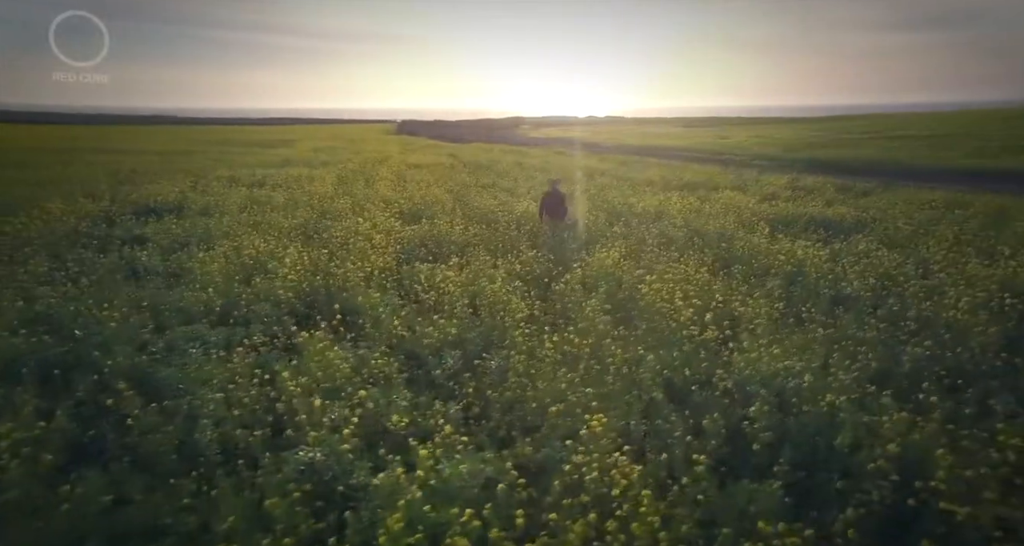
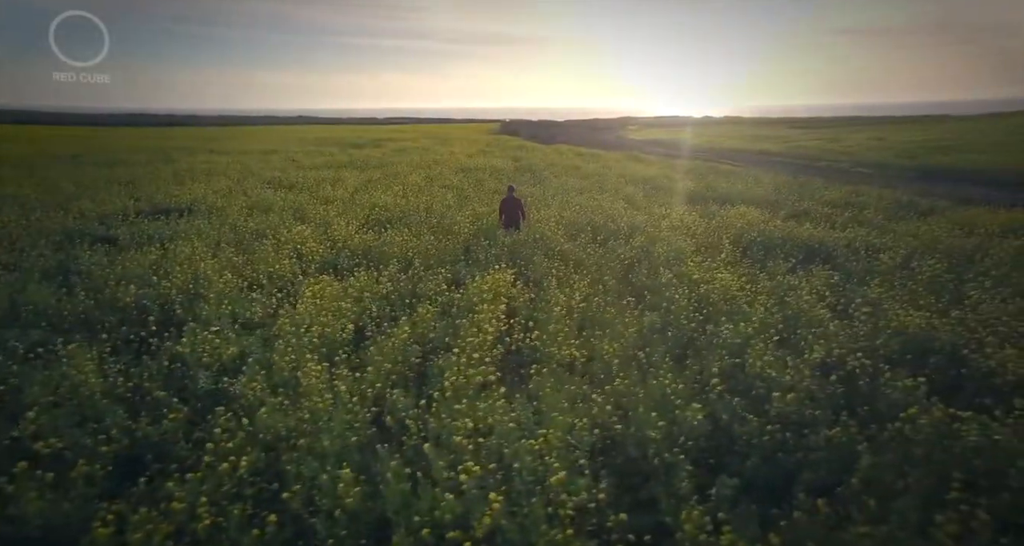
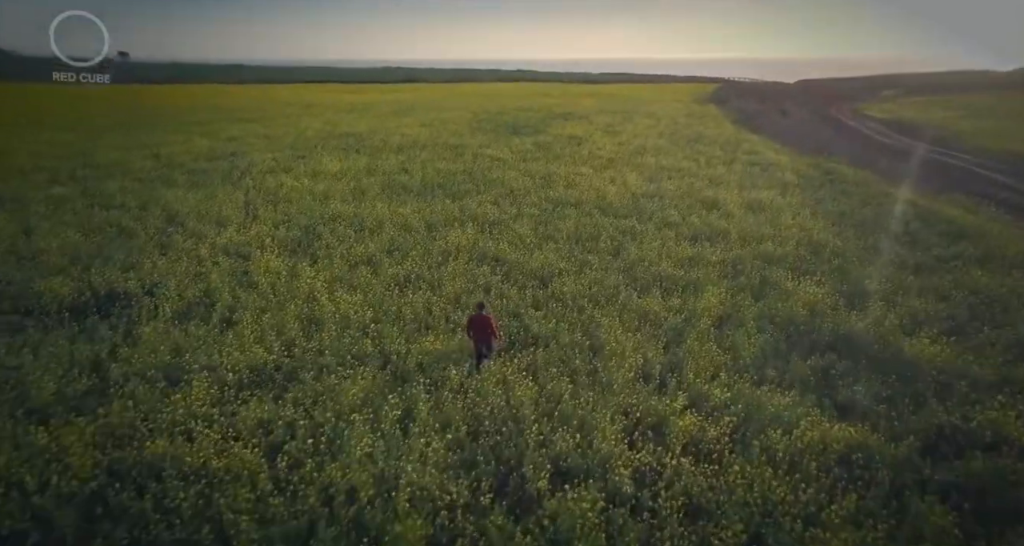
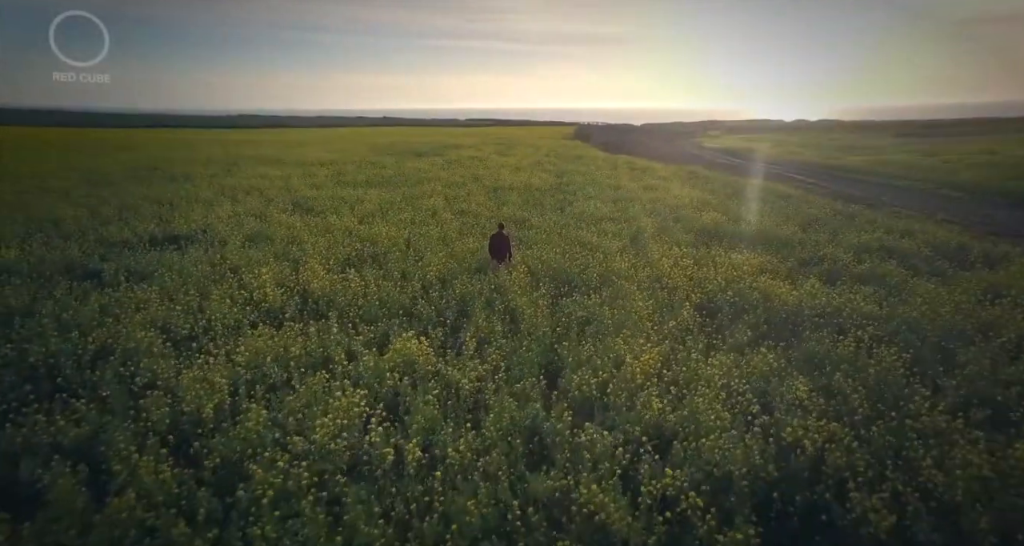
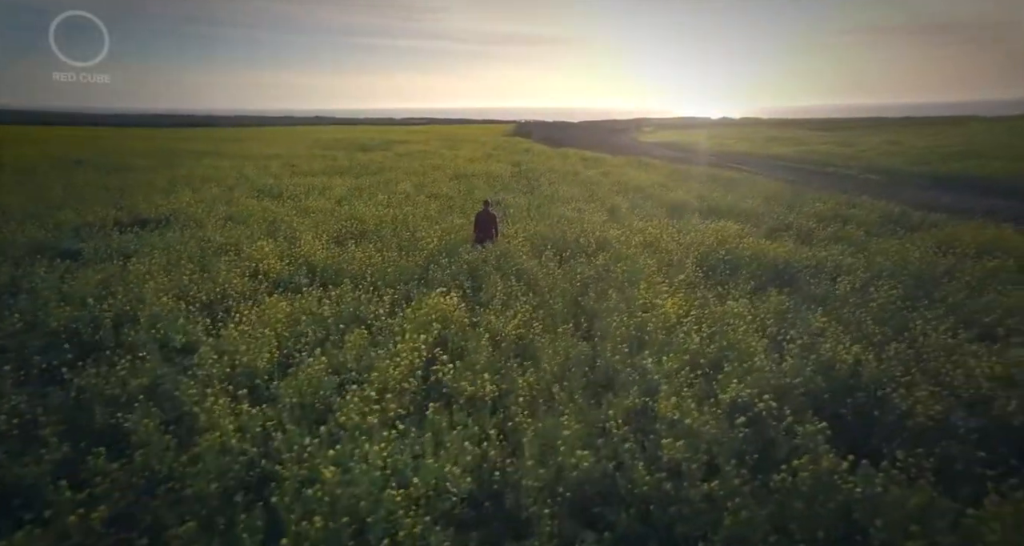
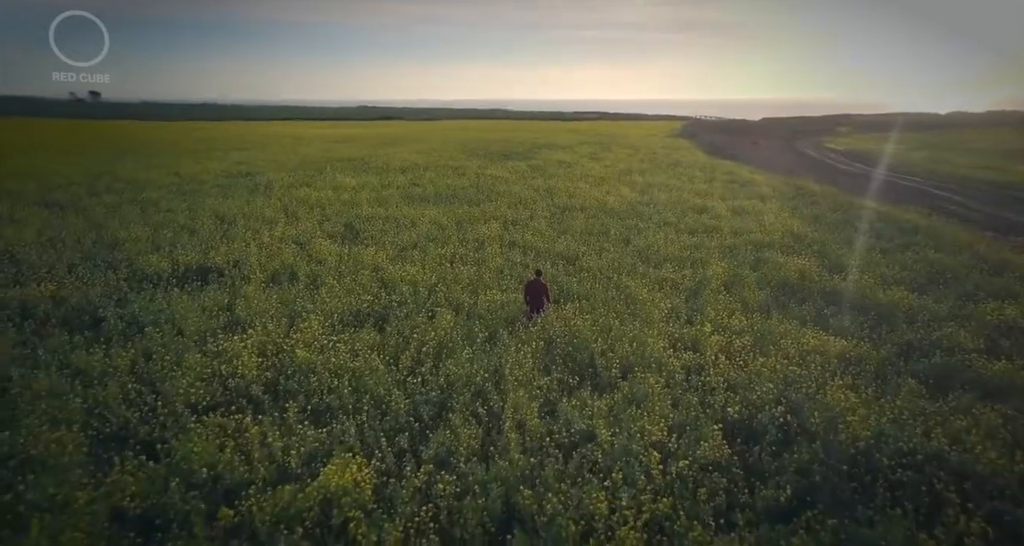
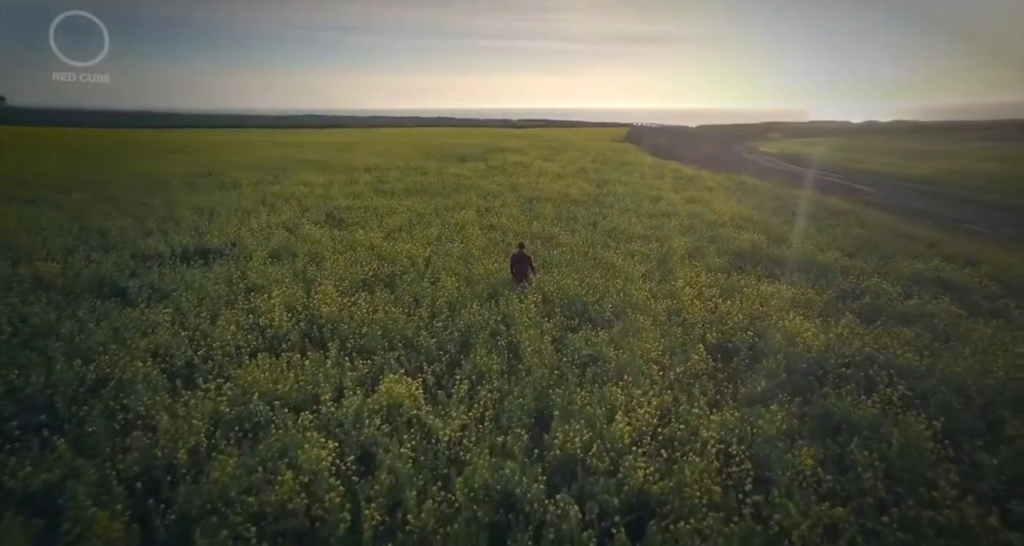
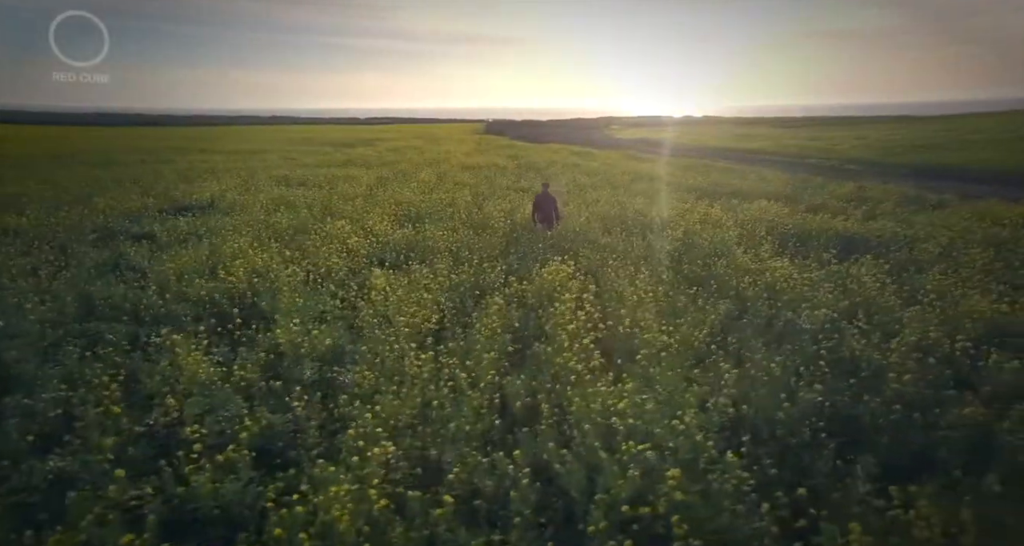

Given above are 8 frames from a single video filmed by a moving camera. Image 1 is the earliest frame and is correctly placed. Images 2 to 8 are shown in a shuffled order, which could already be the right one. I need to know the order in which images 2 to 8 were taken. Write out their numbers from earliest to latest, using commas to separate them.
8, 2, 5, 4, 7, 6, 3
